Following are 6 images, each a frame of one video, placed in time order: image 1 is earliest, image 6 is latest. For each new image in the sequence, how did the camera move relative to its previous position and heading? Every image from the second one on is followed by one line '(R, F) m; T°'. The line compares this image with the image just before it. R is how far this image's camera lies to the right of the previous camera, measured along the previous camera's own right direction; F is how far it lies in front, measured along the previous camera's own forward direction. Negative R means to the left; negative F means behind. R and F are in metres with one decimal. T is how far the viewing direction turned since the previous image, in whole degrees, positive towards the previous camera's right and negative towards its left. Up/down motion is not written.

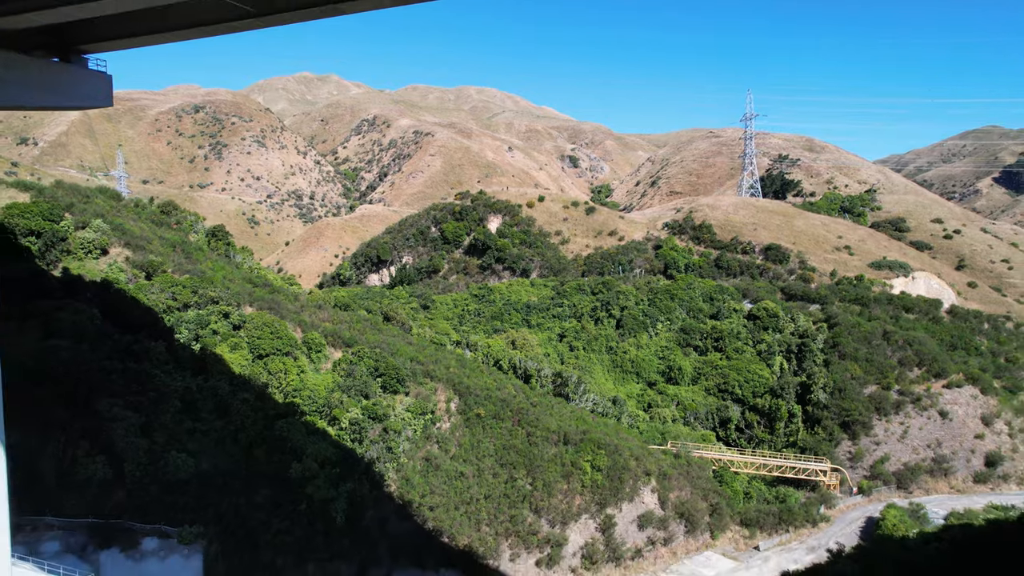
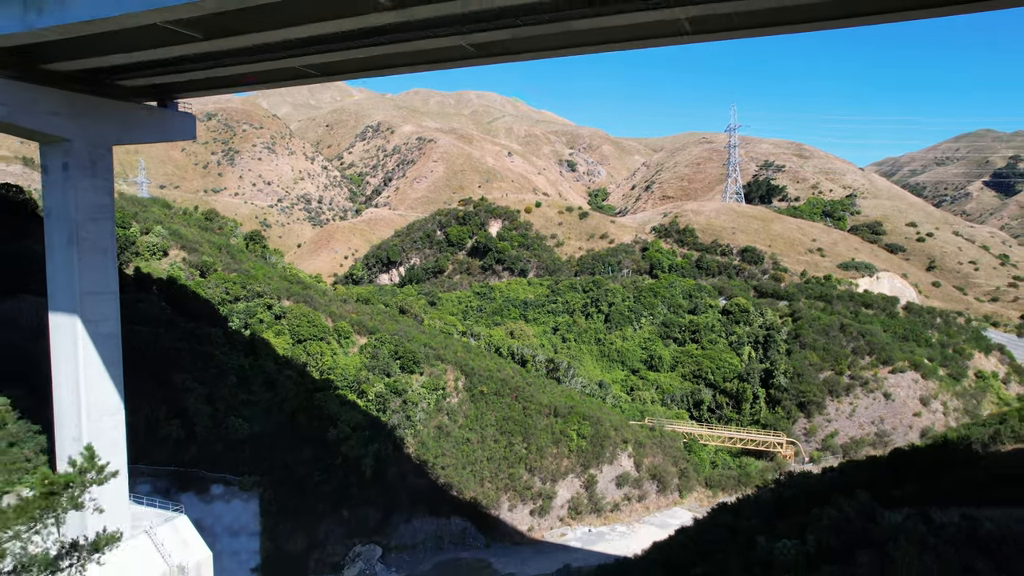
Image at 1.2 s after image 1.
(+0.1, -4.1) m; 0°
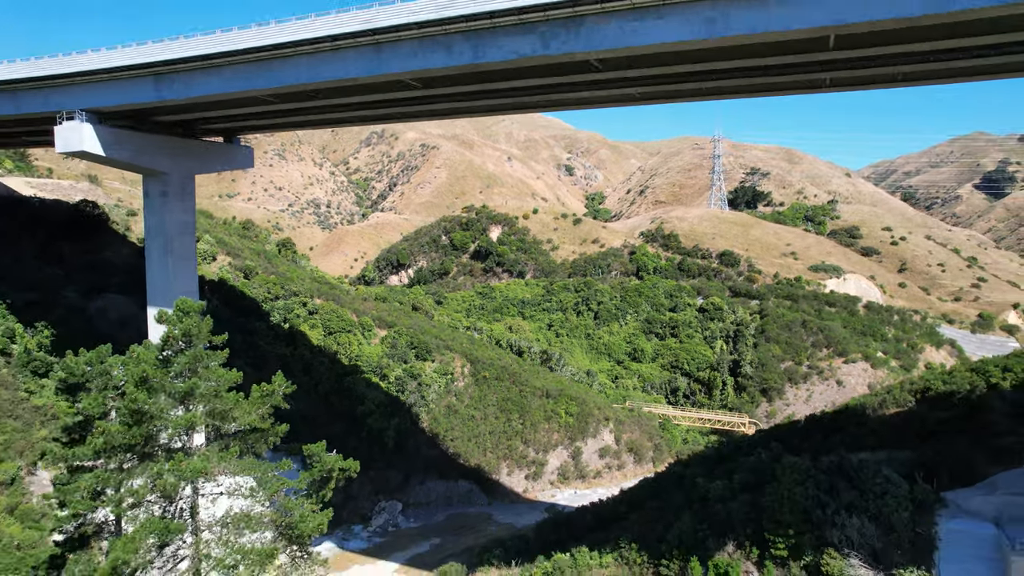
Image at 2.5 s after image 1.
(+0.1, -4.6) m; 0°
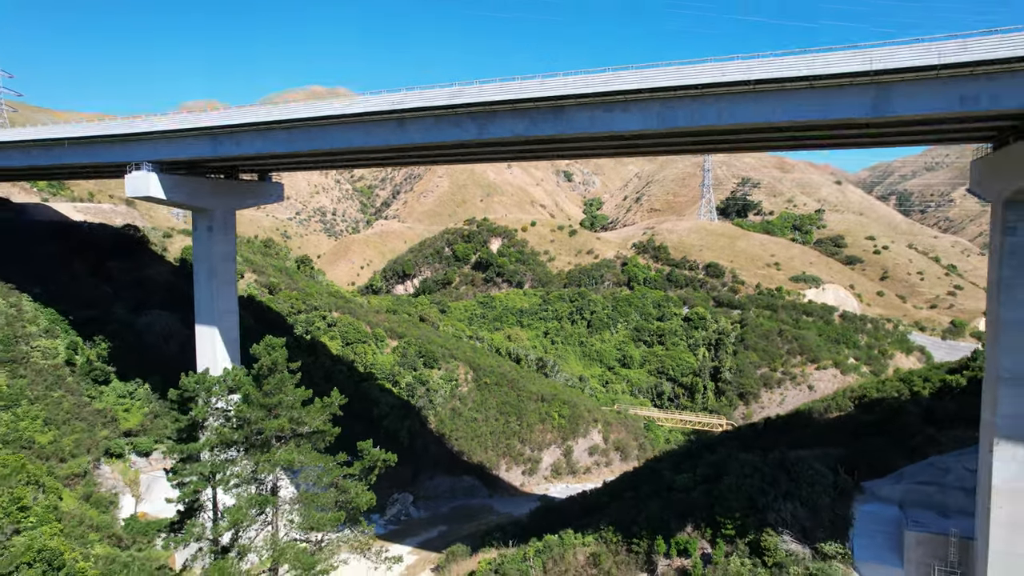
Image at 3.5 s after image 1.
(+0.1, -3.4) m; 0°
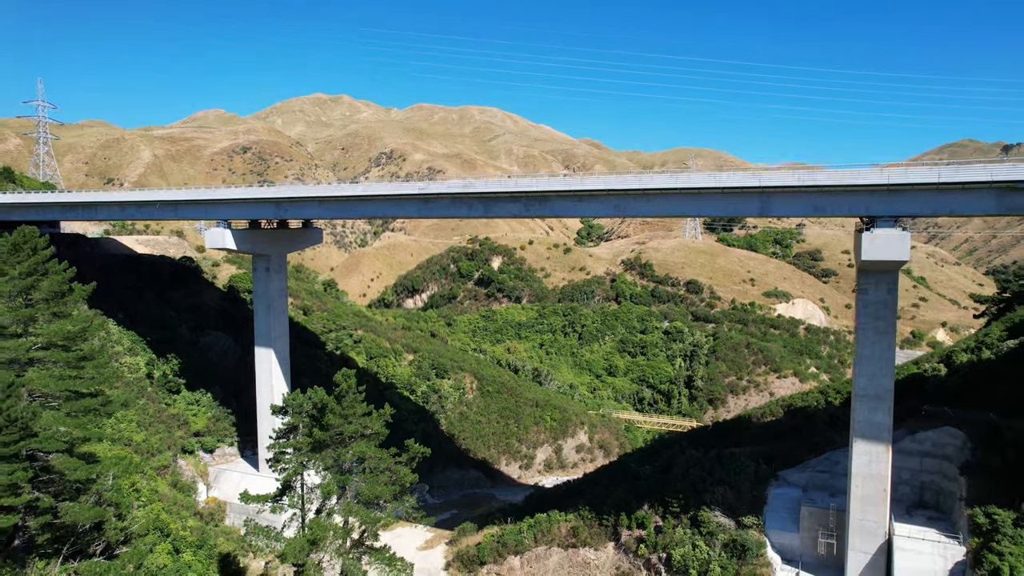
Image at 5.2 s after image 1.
(+0.1, -5.9) m; 0°
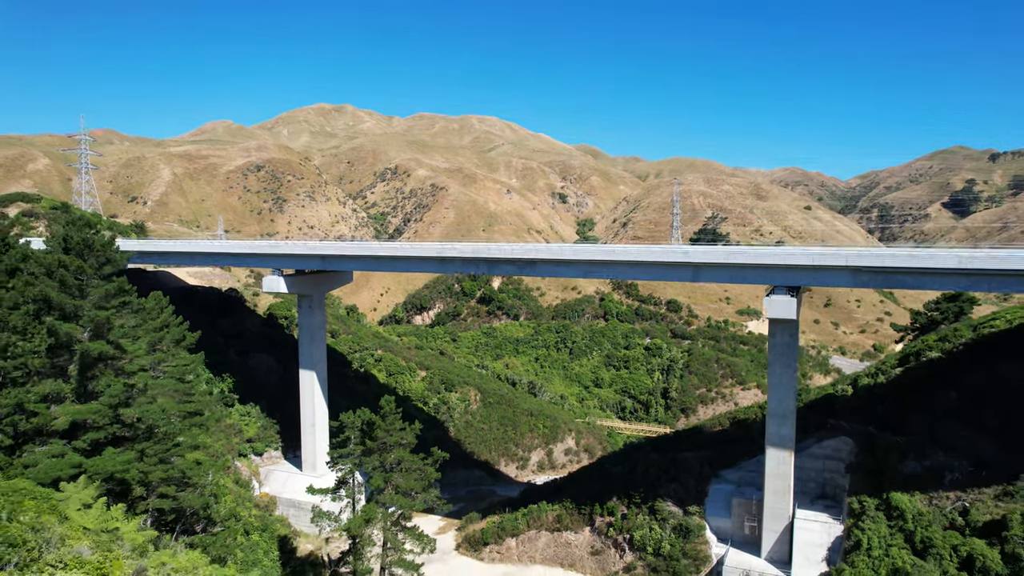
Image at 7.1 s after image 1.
(+0.1, -6.8) m; 0°
